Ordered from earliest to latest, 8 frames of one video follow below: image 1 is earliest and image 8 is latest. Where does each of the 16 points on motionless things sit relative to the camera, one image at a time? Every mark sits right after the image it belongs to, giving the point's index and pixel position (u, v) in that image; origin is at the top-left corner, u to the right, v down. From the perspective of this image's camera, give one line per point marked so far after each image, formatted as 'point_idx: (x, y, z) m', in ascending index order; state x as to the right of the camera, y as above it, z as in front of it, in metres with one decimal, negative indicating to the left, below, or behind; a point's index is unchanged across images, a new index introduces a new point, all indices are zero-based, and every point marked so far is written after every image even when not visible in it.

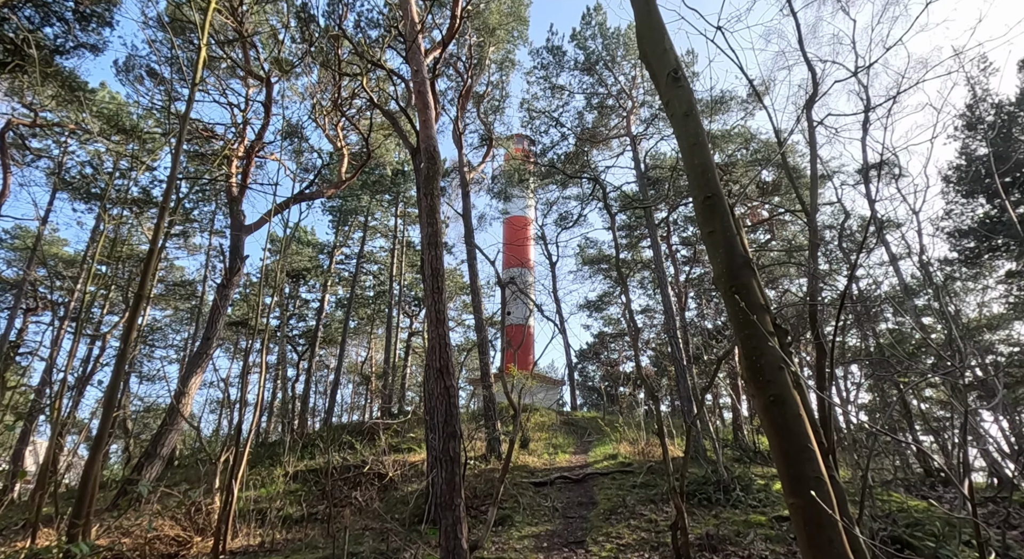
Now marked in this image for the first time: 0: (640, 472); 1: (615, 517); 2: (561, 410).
0: (+2.2, -3.3, +10.9) m
1: (+1.4, -3.2, +8.8) m
2: (+1.5, -4.0, +19.8) m
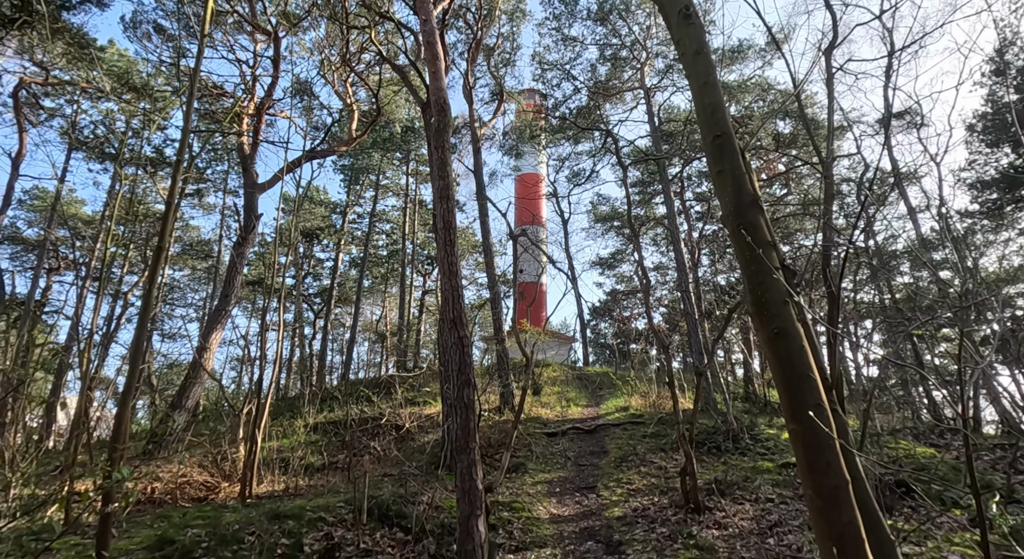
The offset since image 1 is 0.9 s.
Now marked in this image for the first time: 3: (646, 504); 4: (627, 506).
0: (+2.4, -2.5, +11.1) m
1: (+1.6, -2.6, +9.1) m
2: (+1.9, -2.7, +20.0) m
3: (+1.5, -2.6, +7.4) m
4: (+1.3, -2.6, +7.4) m
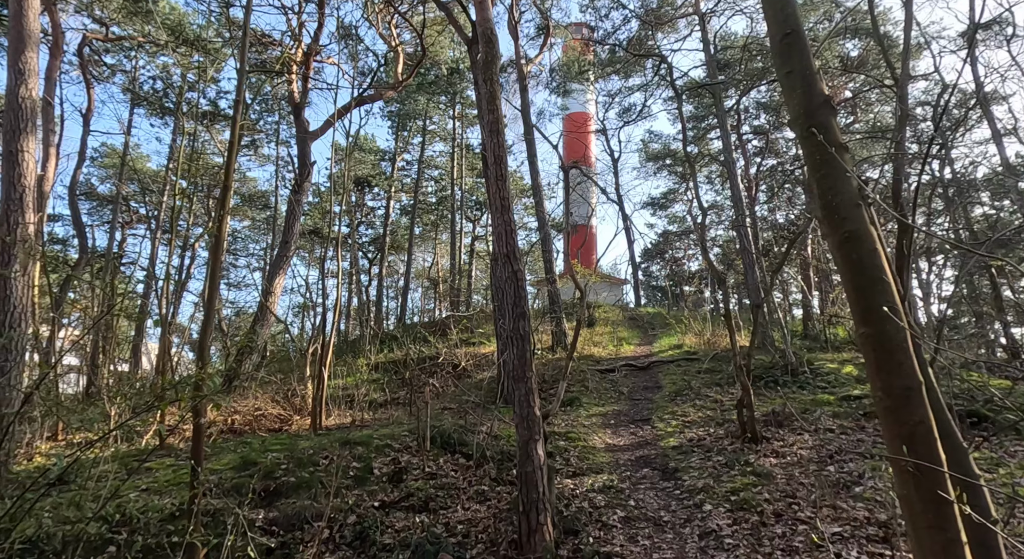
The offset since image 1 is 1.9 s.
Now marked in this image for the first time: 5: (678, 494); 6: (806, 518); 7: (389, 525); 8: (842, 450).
0: (+3.3, -1.4, +11.1) m
1: (+2.4, -1.7, +9.1) m
2: (+3.5, -0.9, +20.0) m
3: (+2.2, -1.8, +7.4) m
4: (+2.0, -1.8, +7.5) m
5: (+1.5, -1.9, +5.8) m
6: (+2.2, -1.8, +4.9) m
7: (-1.0, -1.9, +5.2) m
8: (+3.3, -1.7, +6.5) m
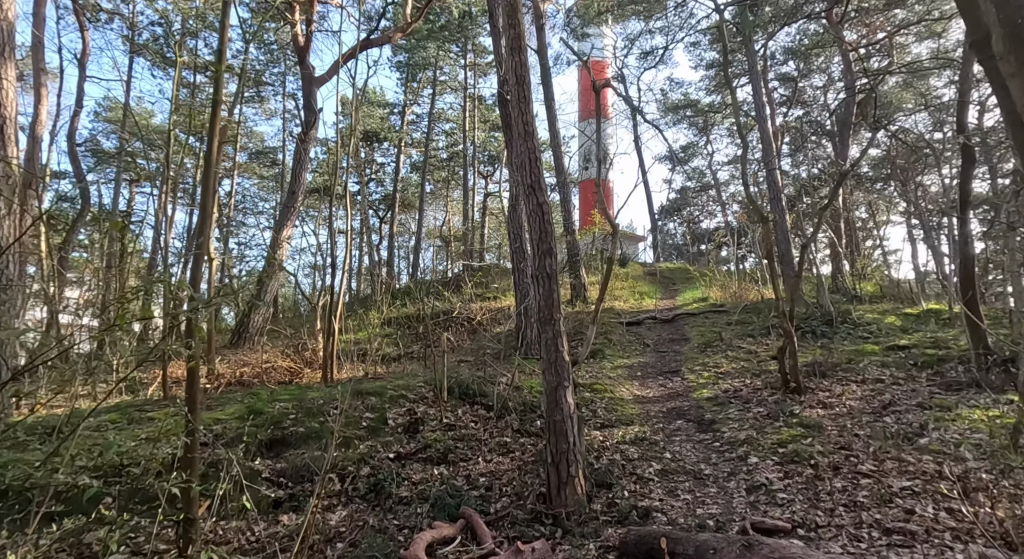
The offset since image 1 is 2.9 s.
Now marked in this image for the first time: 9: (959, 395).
0: (+3.6, -0.5, +10.5) m
1: (+2.6, -0.9, +8.6) m
2: (+4.0, +0.5, +19.4) m
3: (+2.4, -1.1, +7.0) m
4: (+2.2, -1.2, +7.0) m
5: (+1.7, -1.4, +5.4) m
6: (+2.4, -1.3, +4.4) m
7: (-0.8, -1.4, +4.7) m
8: (+3.6, -1.1, +6.0) m
9: (+4.2, -1.1, +6.0) m
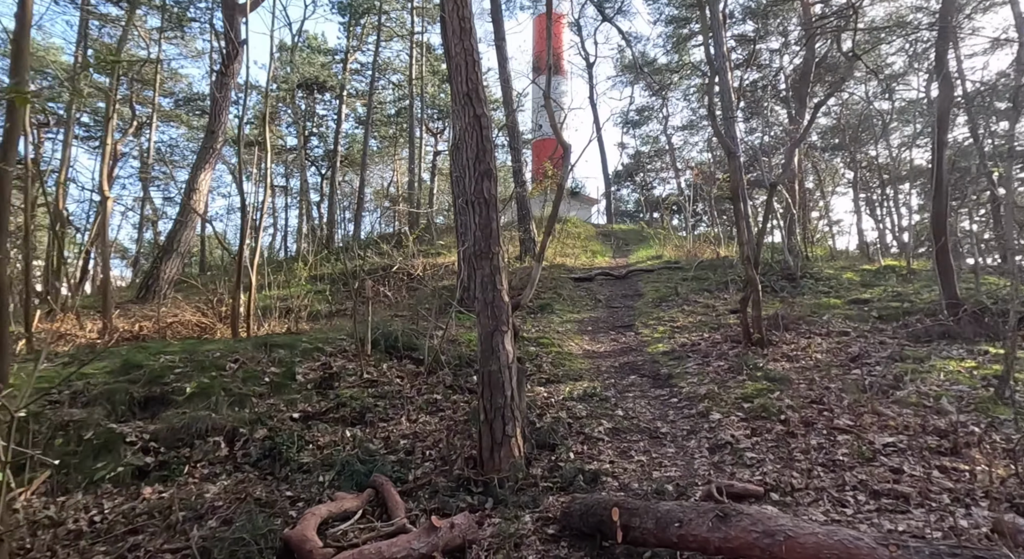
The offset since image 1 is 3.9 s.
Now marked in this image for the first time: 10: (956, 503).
0: (+2.8, +0.2, +10.0) m
1: (+1.9, -0.3, +8.1) m
2: (+2.5, +1.6, +18.8) m
3: (+1.8, -0.6, +6.4) m
4: (+1.6, -0.6, +6.4) m
5: (+1.2, -0.9, +4.8) m
6: (+2.0, -0.9, +3.9) m
7: (-1.2, -1.0, +4.0) m
8: (+3.0, -0.6, +5.5) m
9: (+3.6, -0.6, +5.6) m
10: (+2.0, -1.0, +3.0) m
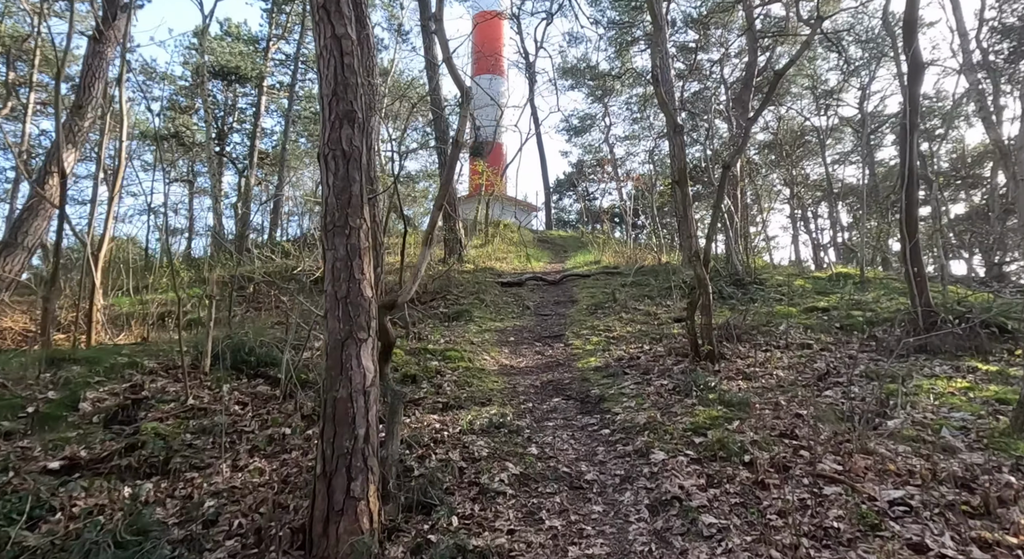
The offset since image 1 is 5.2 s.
0: (+1.7, +0.1, +9.0) m
1: (+1.0, -0.3, +7.0) m
2: (+0.7, +1.4, +17.8) m
3: (+1.0, -0.6, +5.3) m
4: (+0.8, -0.6, +5.3) m
5: (+0.5, -0.9, +3.7) m
6: (+1.4, -0.8, +2.9) m
7: (-1.8, -0.9, +2.7) m
8: (+2.3, -0.6, +4.6) m
9: (+2.9, -0.6, +4.7) m
10: (+1.5, -1.0, +2.0) m
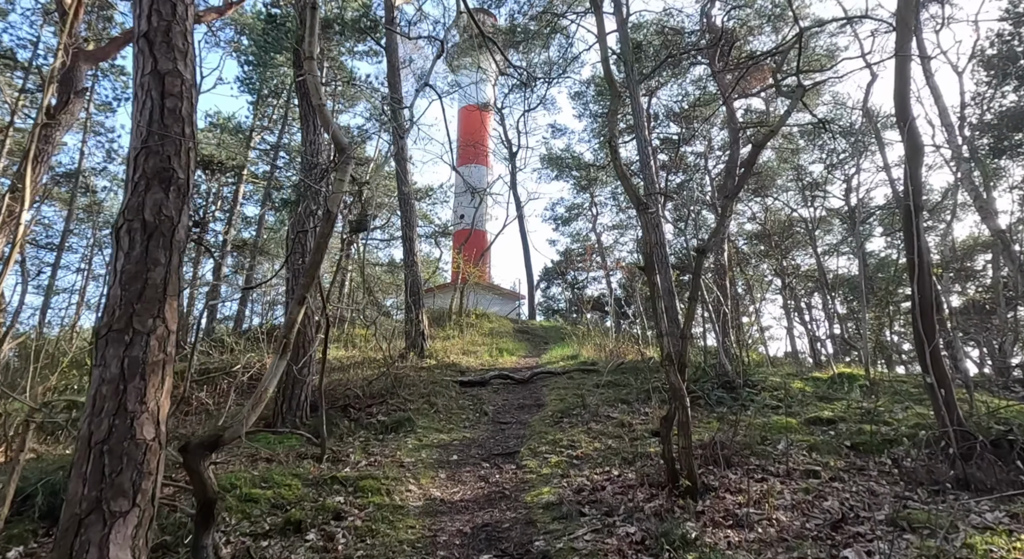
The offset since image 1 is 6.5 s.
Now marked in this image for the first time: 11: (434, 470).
0: (+1.2, -1.1, +8.0) m
1: (+0.5, -1.3, +6.0) m
2: (+0.1, -1.1, +16.9) m
3: (+0.6, -1.3, +4.3) m
4: (+0.4, -1.3, +4.3) m
5: (+0.1, -1.4, +2.6) m
6: (+1.0, -1.2, +1.8) m
7: (-2.2, -1.3, +1.6) m
8: (+1.8, -1.3, +3.5) m
9: (+2.4, -1.2, +3.7) m
10: (+1.1, -1.2, +0.9) m
11: (-0.5, -1.4, +4.8) m
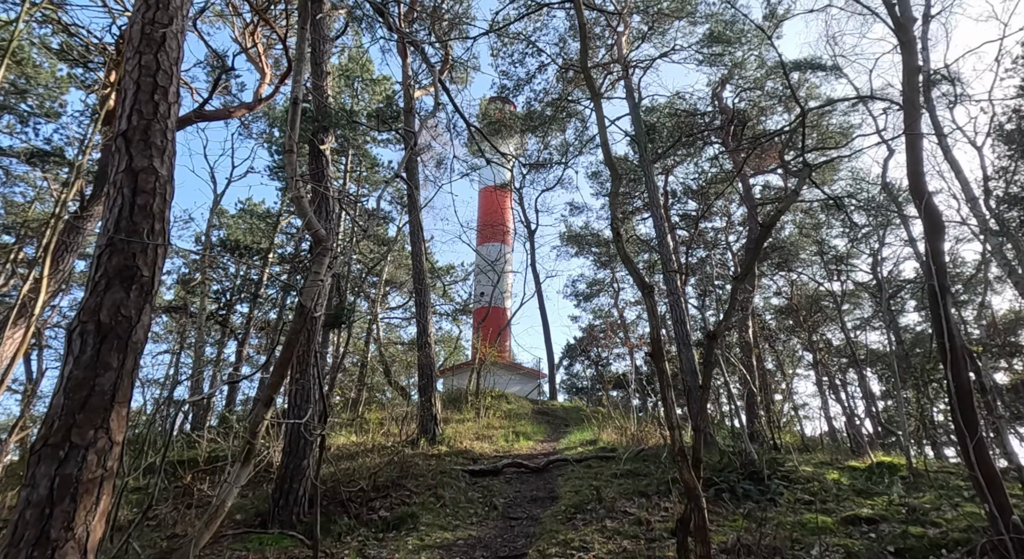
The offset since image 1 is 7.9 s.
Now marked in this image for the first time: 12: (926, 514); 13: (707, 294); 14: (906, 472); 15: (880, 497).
0: (+1.4, -2.1, +7.6) m
1: (+0.6, -2.0, +5.6) m
2: (+0.6, -3.1, +16.5) m
3: (+0.6, -1.9, +3.9) m
4: (+0.4, -1.9, +3.9) m
5: (+0.1, -1.7, +2.2) m
6: (+0.9, -1.5, +1.4) m
7: (-2.3, -1.5, +1.3) m
8: (+1.8, -1.7, +3.1) m
9: (+2.4, -1.7, +3.2) m
10: (+1.0, -1.4, +0.5) m
11: (-0.5, -2.0, +4.4) m
12: (+3.3, -1.8, +5.2) m
13: (+3.2, -0.2, +10.8) m
14: (+4.0, -1.9, +6.6) m
15: (+3.3, -1.9, +5.9) m
